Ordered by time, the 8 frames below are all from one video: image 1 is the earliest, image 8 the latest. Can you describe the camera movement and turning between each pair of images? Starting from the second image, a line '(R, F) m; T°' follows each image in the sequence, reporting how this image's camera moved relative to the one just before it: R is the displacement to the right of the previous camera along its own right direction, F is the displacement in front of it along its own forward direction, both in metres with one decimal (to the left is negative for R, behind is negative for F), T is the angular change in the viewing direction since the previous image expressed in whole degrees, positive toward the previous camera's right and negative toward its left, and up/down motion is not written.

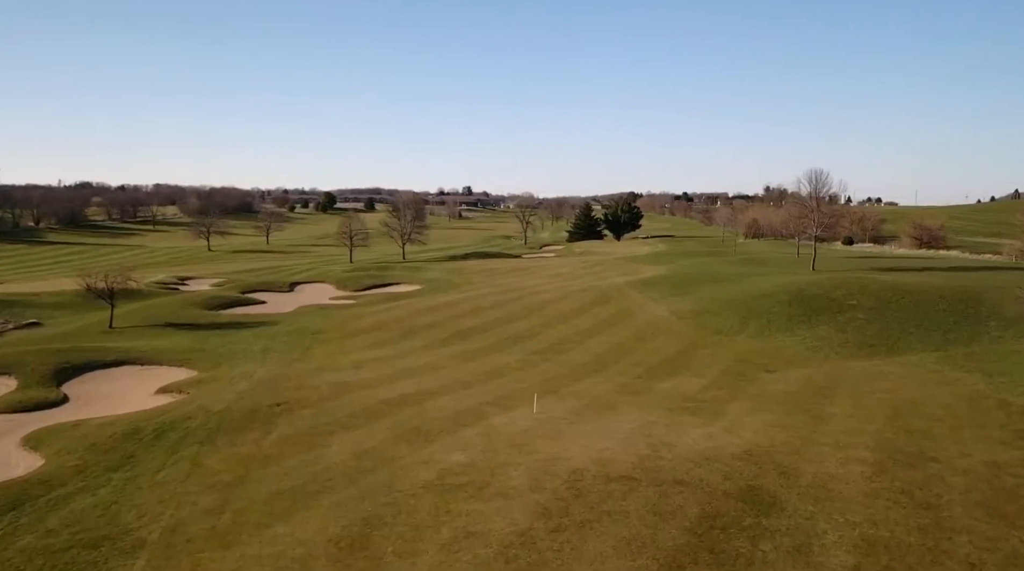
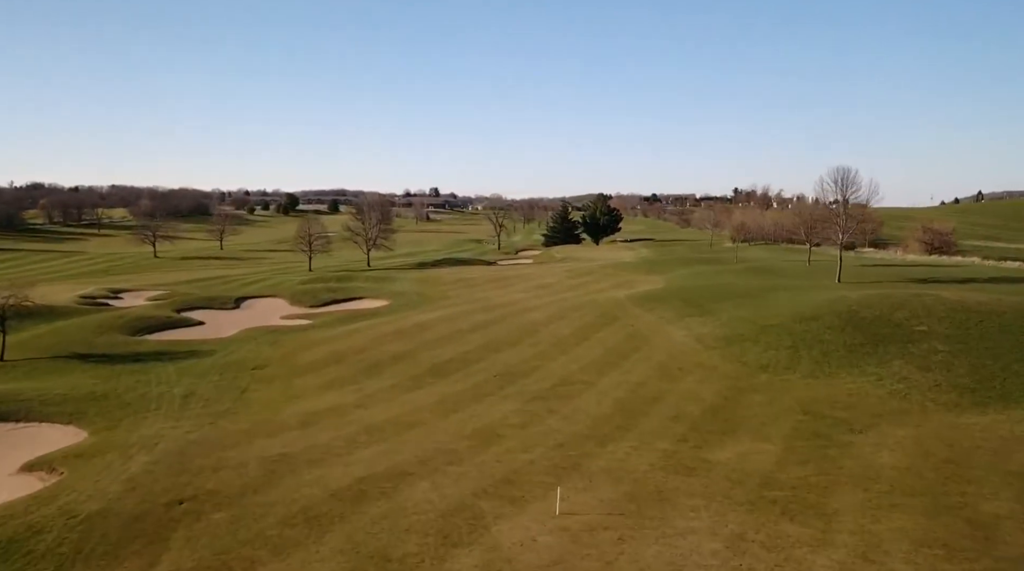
(-0.8, +7.3) m; +2°
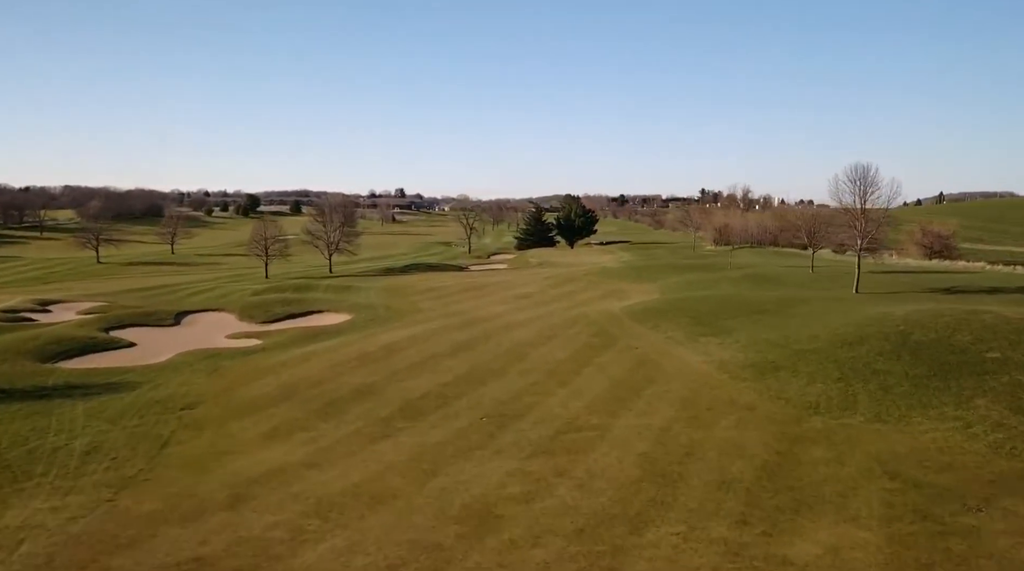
(-0.7, +5.5) m; +2°
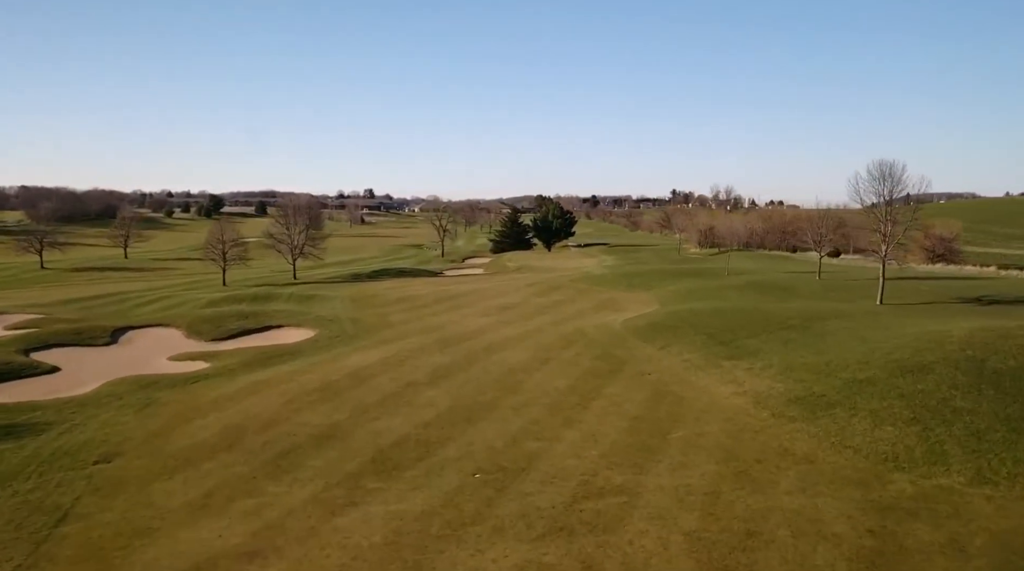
(-0.7, +4.8) m; +2°
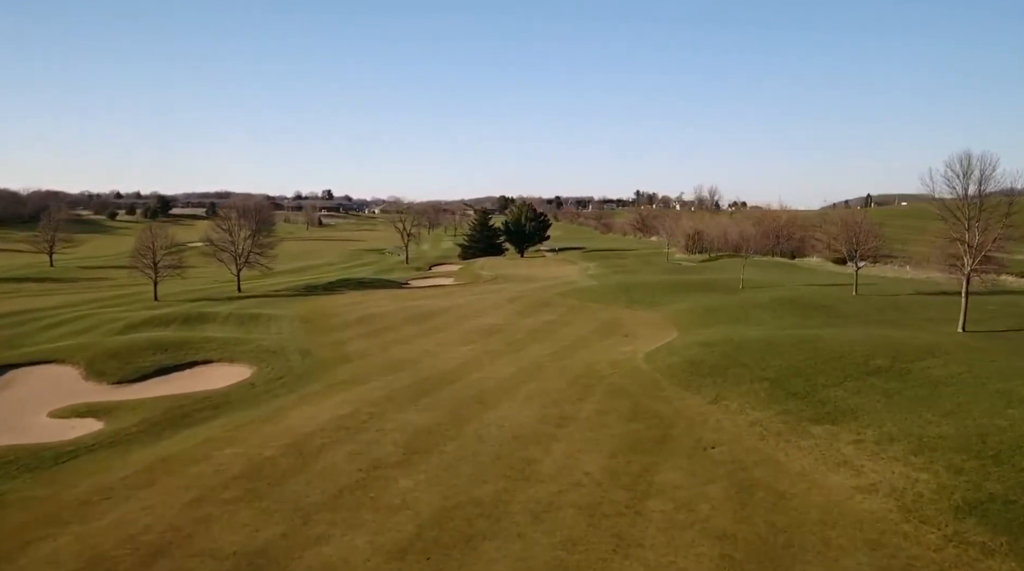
(-1.1, +8.0) m; +3°
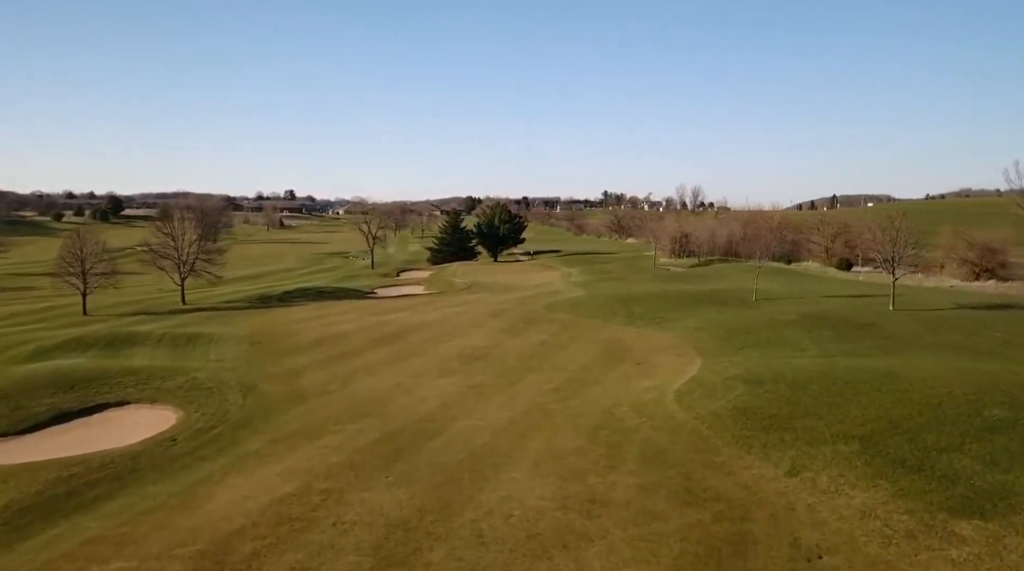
(-0.8, +6.2) m; +2°
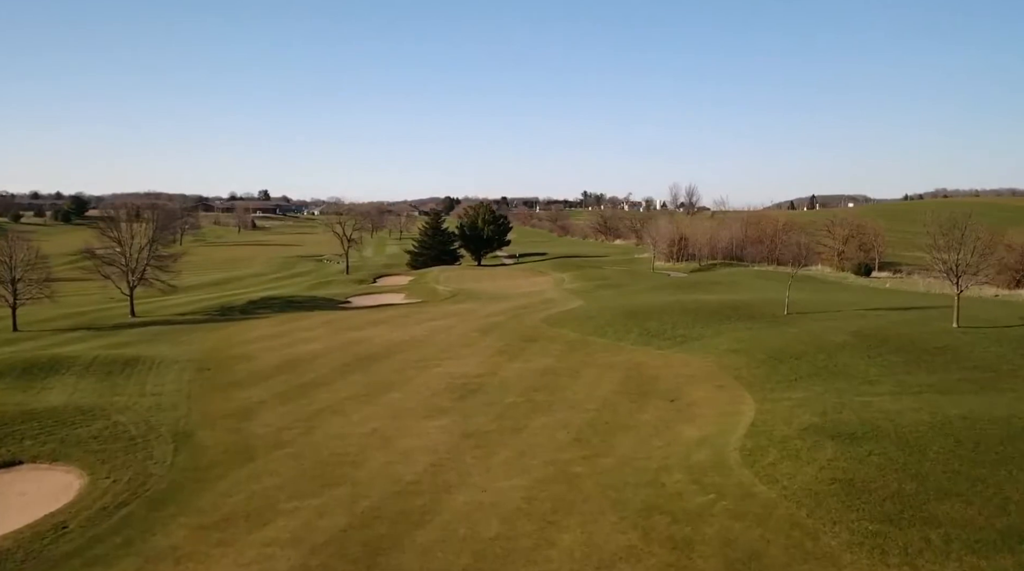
(-0.8, +5.8) m; +2°
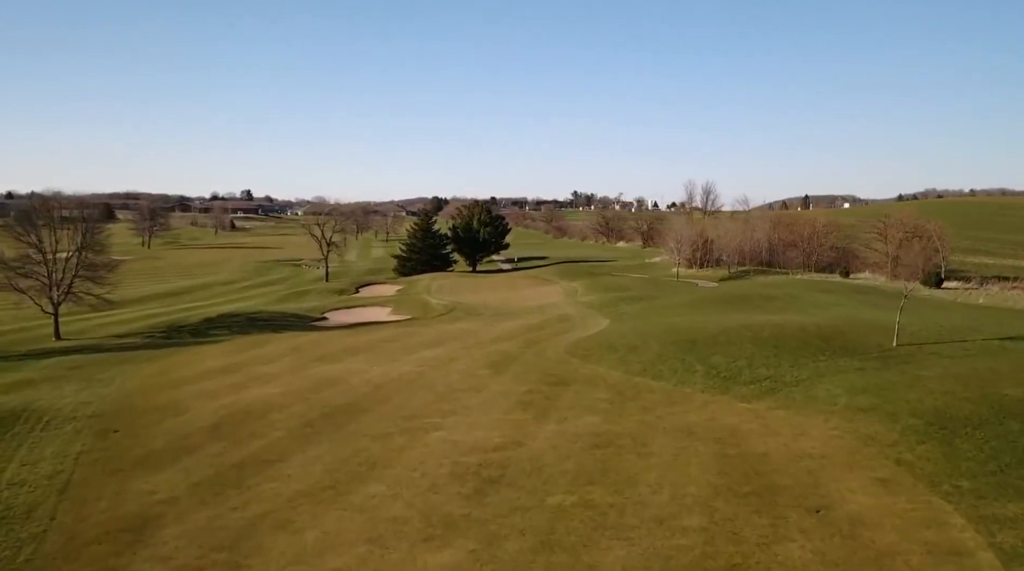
(-1.2, +9.2) m; +1°
